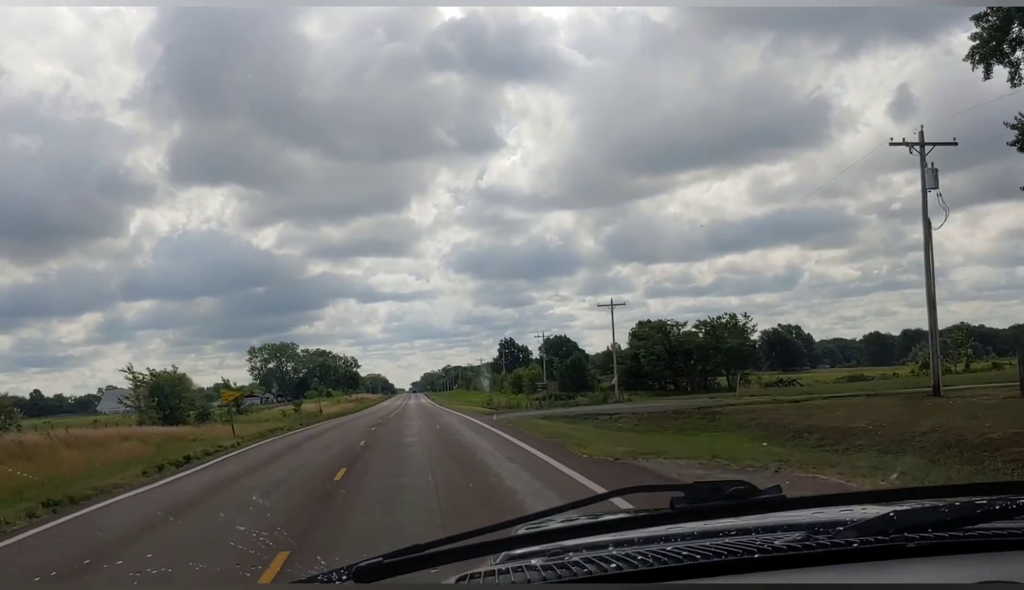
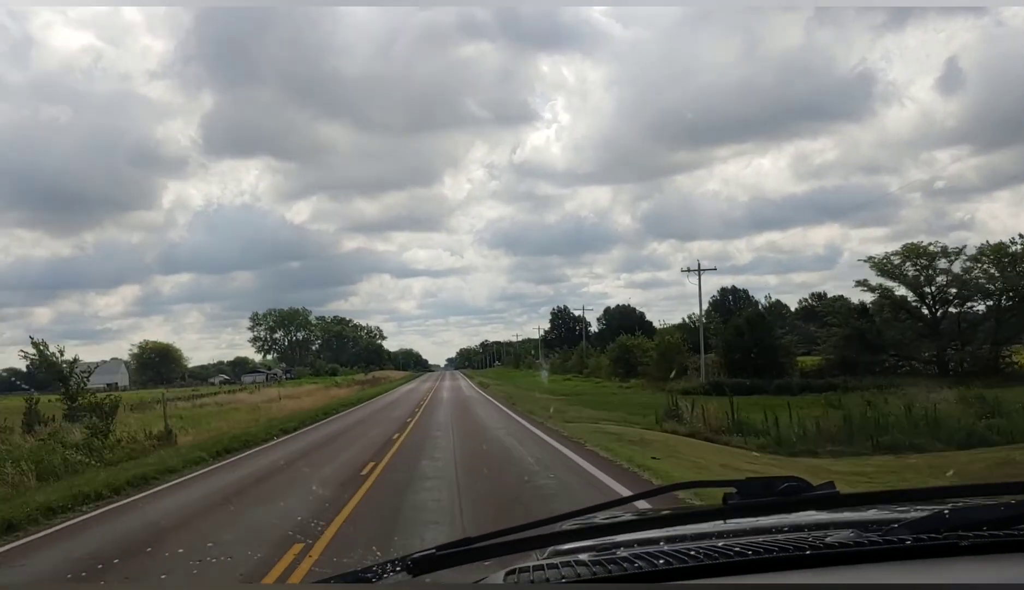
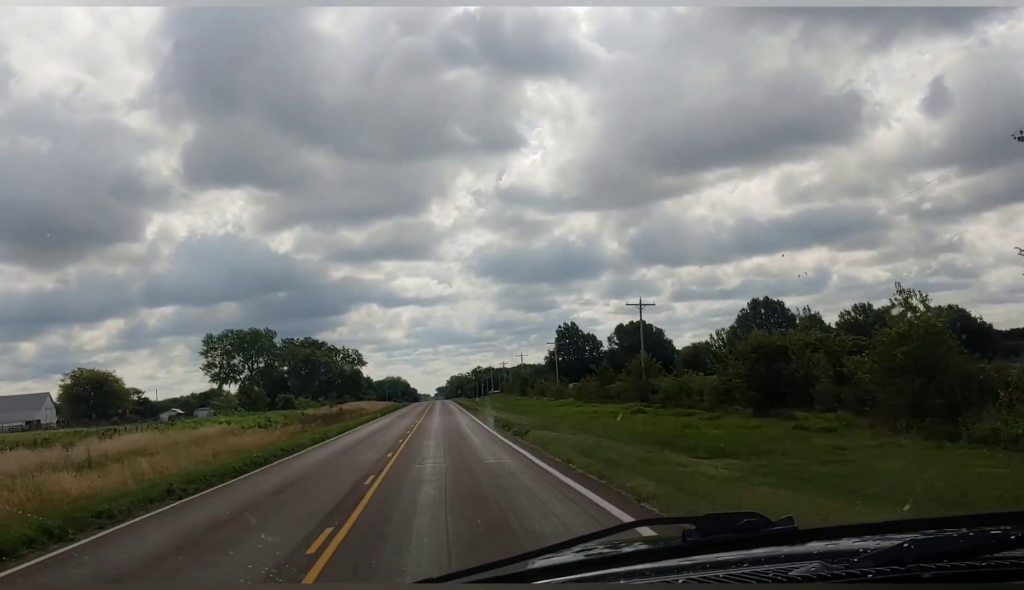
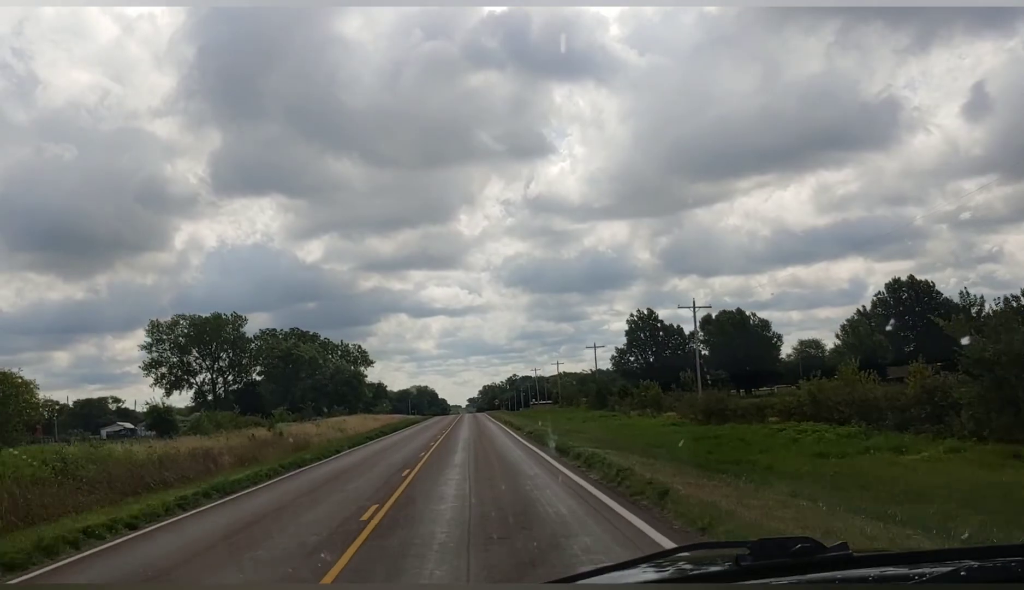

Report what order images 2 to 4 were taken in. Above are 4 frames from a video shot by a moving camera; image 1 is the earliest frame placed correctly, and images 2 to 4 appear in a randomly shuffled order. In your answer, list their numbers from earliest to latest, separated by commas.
2, 3, 4
